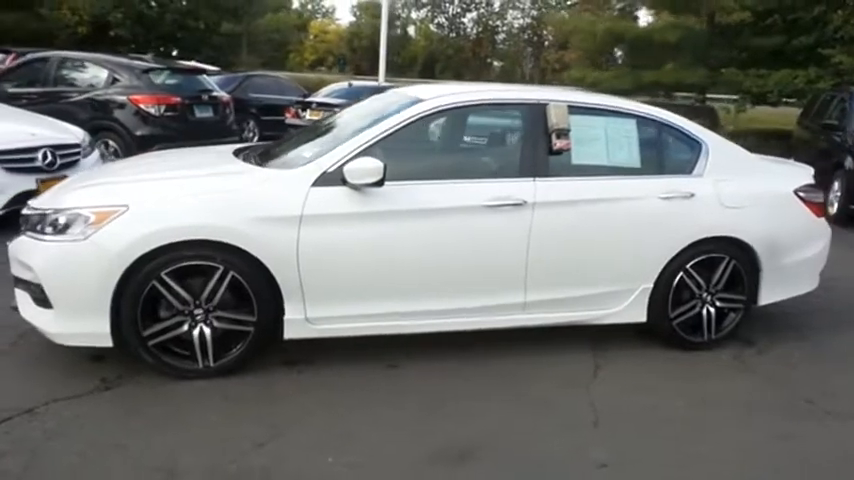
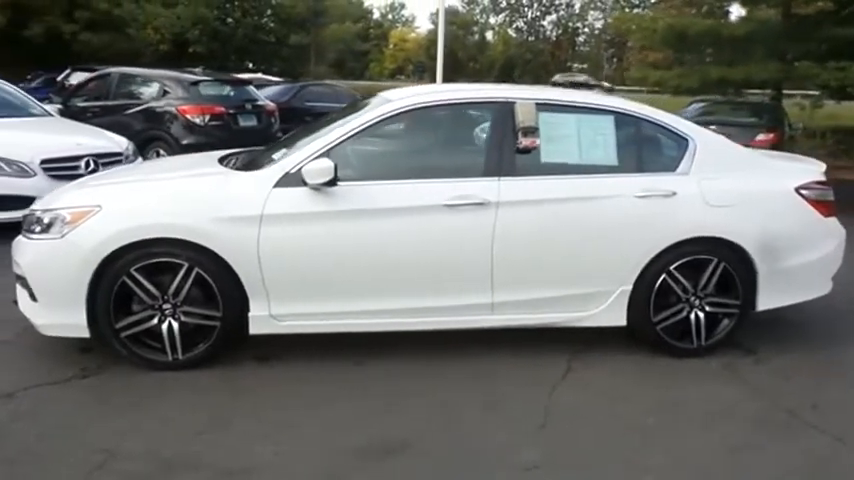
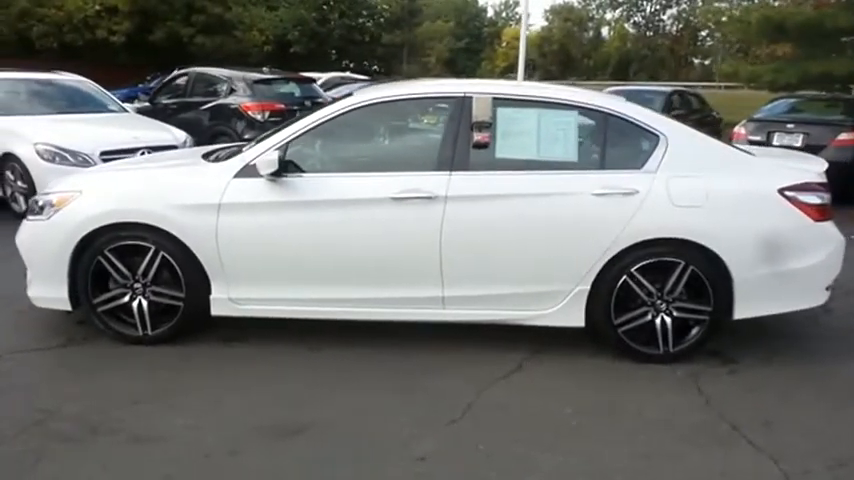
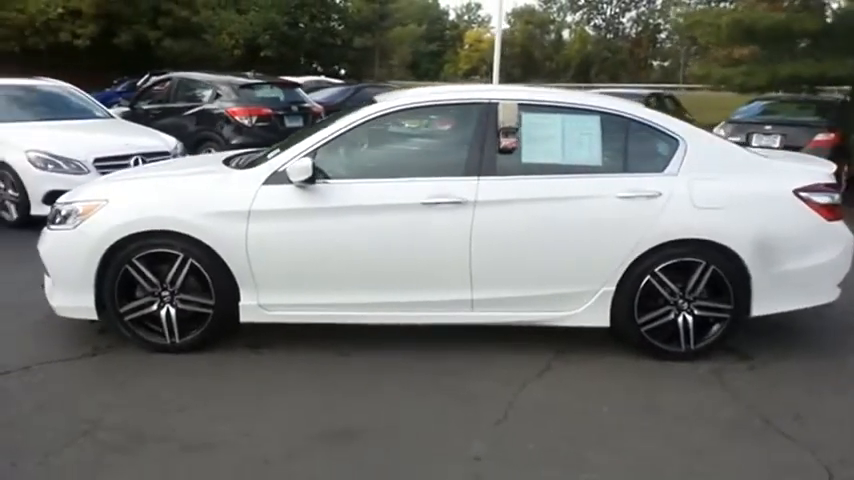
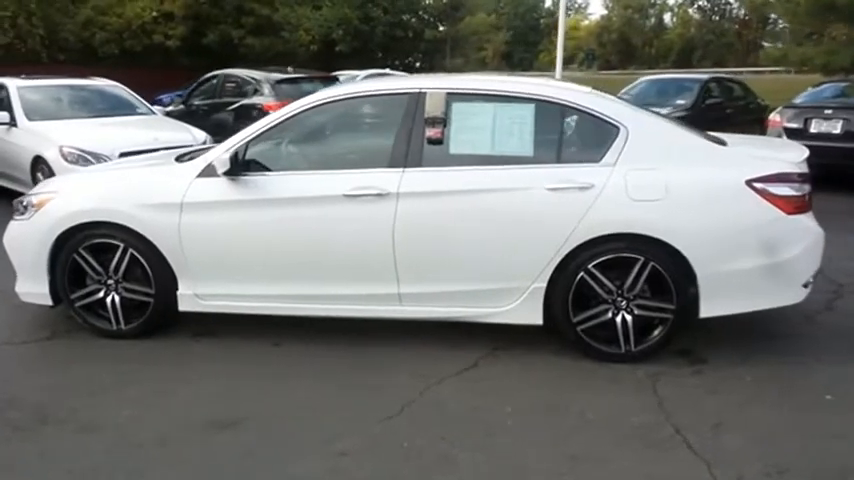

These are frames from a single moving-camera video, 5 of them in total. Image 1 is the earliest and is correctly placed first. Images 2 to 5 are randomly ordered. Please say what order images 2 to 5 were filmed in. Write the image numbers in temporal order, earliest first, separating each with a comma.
2, 4, 3, 5
